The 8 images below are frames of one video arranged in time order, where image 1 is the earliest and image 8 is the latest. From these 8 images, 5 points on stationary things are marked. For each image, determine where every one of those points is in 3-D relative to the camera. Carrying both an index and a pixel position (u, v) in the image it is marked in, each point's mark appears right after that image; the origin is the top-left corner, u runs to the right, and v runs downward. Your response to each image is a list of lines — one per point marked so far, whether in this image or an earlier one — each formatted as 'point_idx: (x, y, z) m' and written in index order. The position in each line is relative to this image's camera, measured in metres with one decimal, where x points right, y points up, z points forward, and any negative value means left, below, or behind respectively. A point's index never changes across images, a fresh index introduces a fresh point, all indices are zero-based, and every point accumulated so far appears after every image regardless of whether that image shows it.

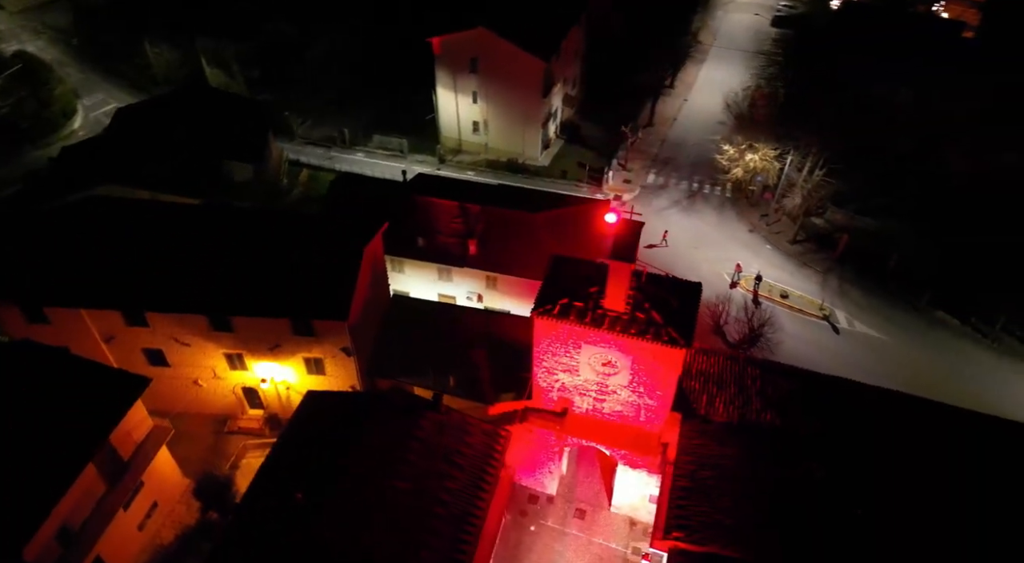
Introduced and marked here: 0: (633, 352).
0: (+3.4, -2.0, +16.0) m
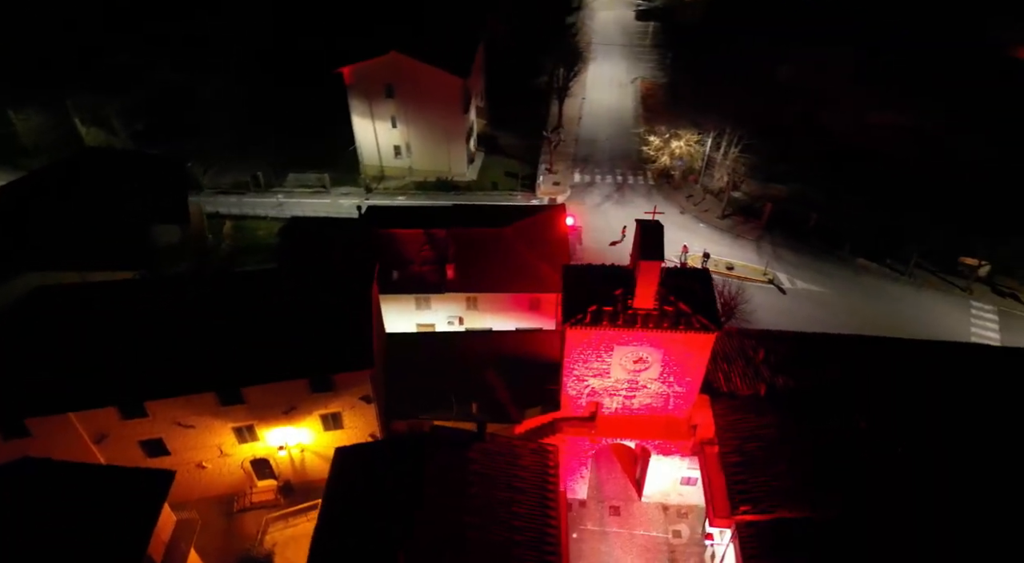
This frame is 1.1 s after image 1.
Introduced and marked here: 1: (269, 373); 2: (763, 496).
0: (+4.4, -1.8, +16.7) m
1: (-7.0, -2.6, +16.8) m
2: (+6.8, -5.7, +15.7) m
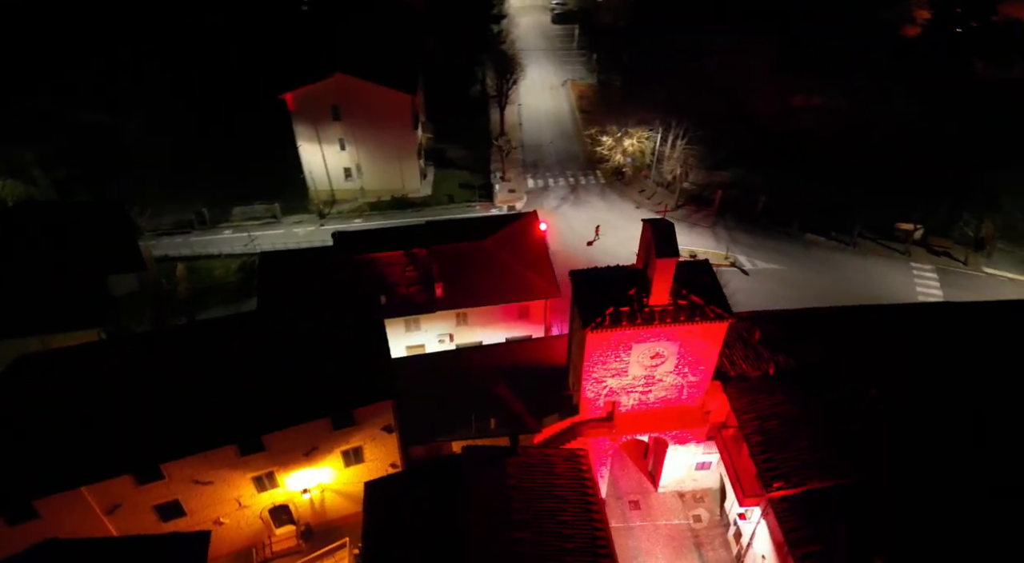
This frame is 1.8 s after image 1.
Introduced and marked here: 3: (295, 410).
0: (+5.0, -1.6, +17.2) m
1: (-6.1, -3.7, +16.2) m
2: (+7.9, -5.3, +16.5) m
3: (-6.1, -3.5, +16.4) m
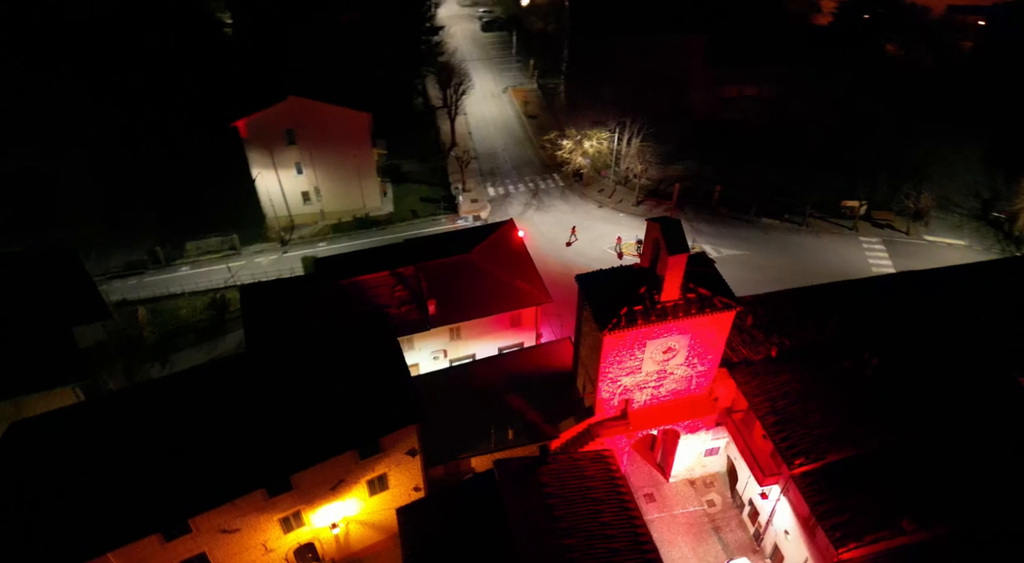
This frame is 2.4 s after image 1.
0: (+5.5, -1.4, +17.8) m
1: (-5.3, -4.6, +15.7) m
2: (+8.7, -4.8, +17.2) m
3: (-5.2, -4.4, +15.9) m
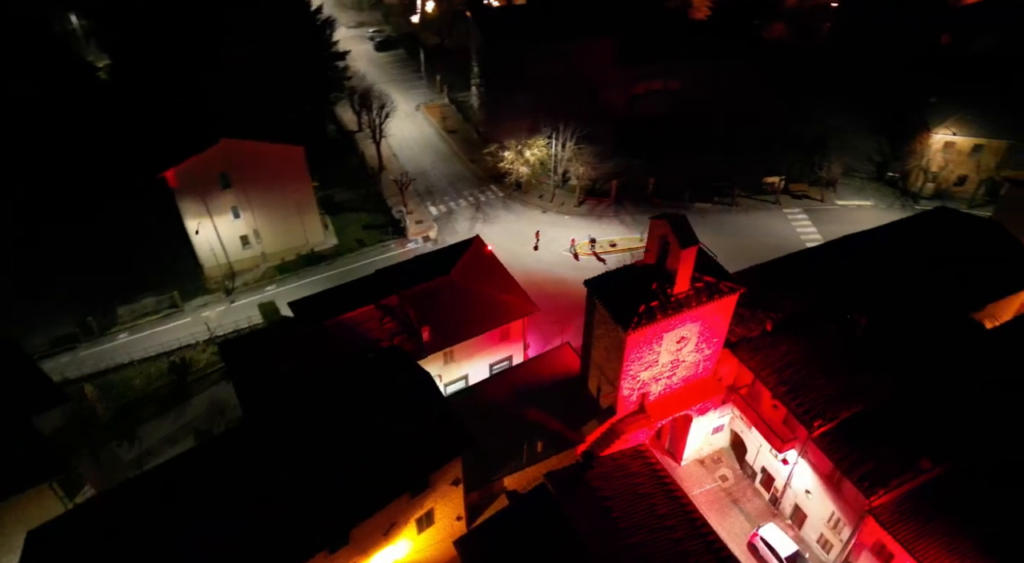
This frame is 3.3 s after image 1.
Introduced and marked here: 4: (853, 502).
0: (+6.1, -1.1, +18.7) m
1: (-3.7, -5.7, +15.2) m
2: (+9.9, -4.0, +18.6) m
3: (-3.7, -5.5, +15.4) m
4: (+10.6, -6.9, +18.1) m
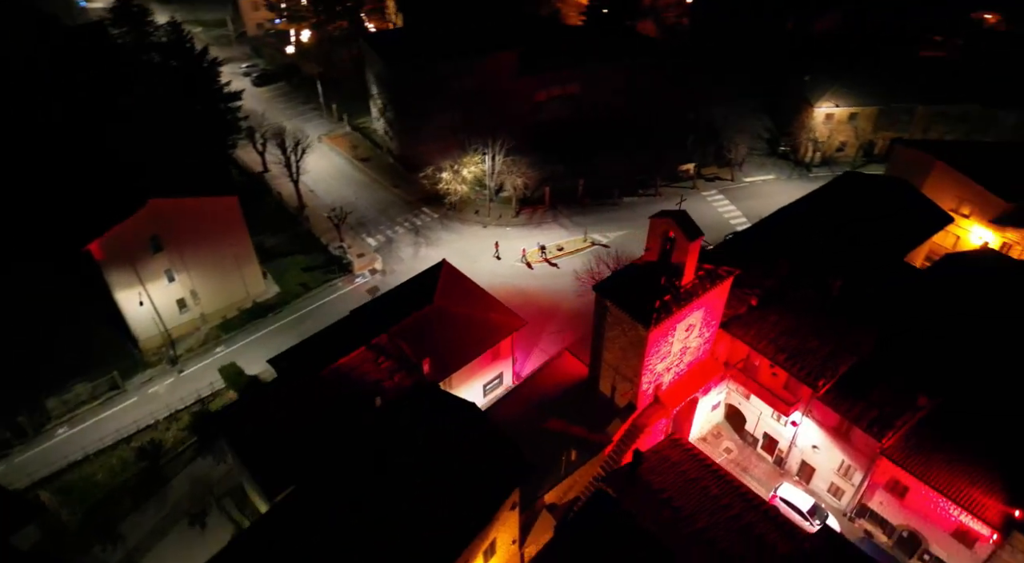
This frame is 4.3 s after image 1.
0: (+6.7, -0.7, +20.0) m
1: (-1.7, -6.7, +14.9) m
2: (+10.8, -2.9, +20.4) m
3: (-1.7, -6.5, +15.2) m
4: (+12.0, -5.7, +20.0) m
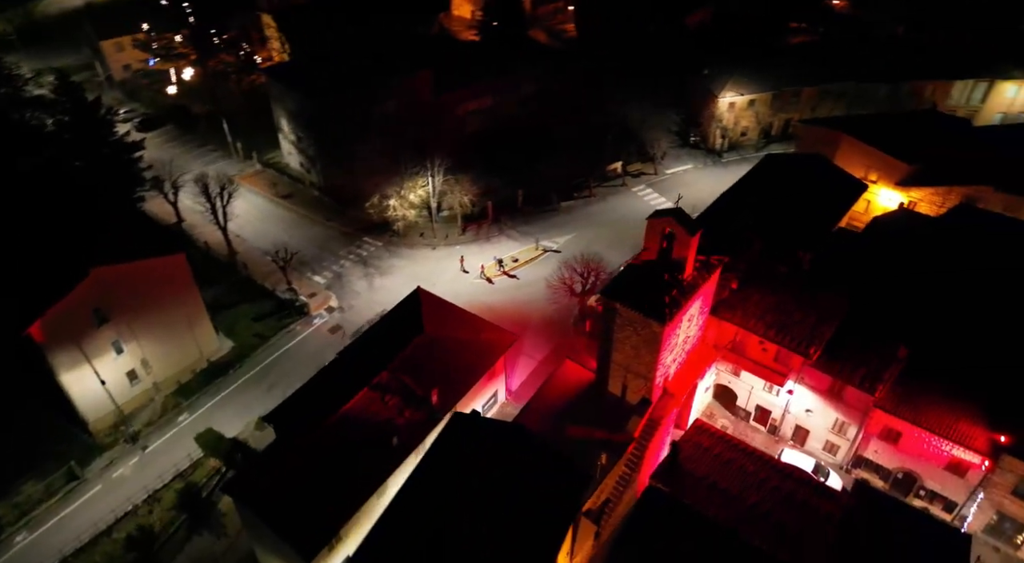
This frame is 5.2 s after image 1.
0: (+7.0, -0.4, +21.4) m
1: (+0.4, -7.3, +15.1) m
2: (+11.3, -2.0, +22.4) m
3: (+0.3, -7.2, +15.3) m
4: (+13.0, -4.6, +22.1) m
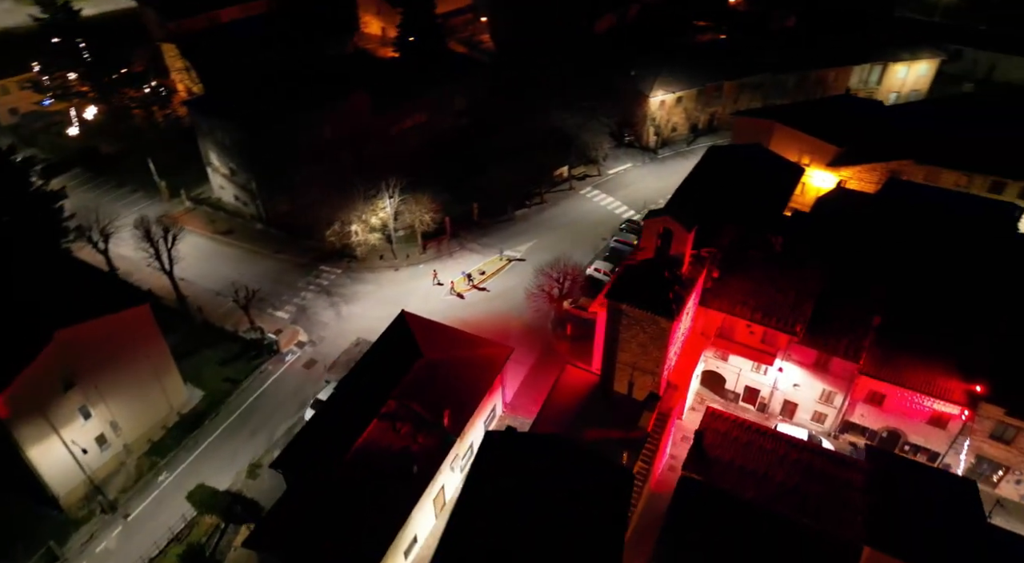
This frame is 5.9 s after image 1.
0: (+7.2, -0.2, +22.6) m
1: (+2.1, -7.7, +15.6) m
2: (+11.5, -1.4, +24.1) m
3: (+1.9, -7.6, +15.8) m
4: (+13.5, -3.7, +24.0) m
